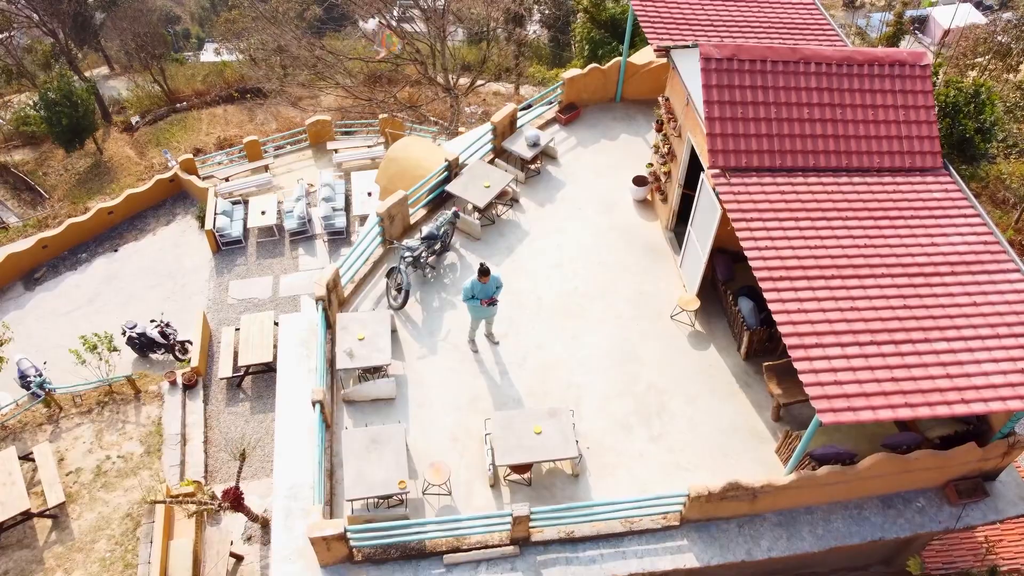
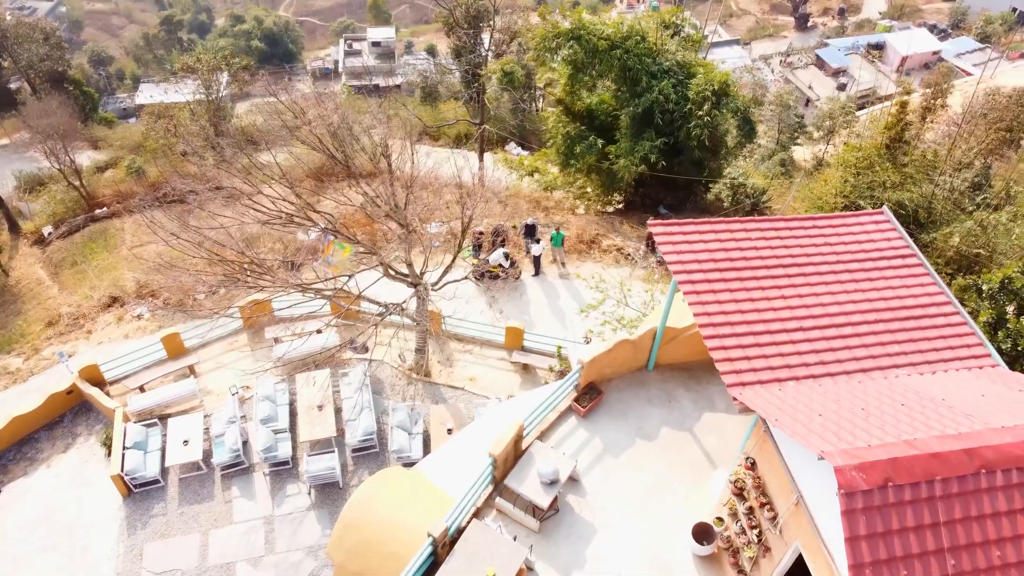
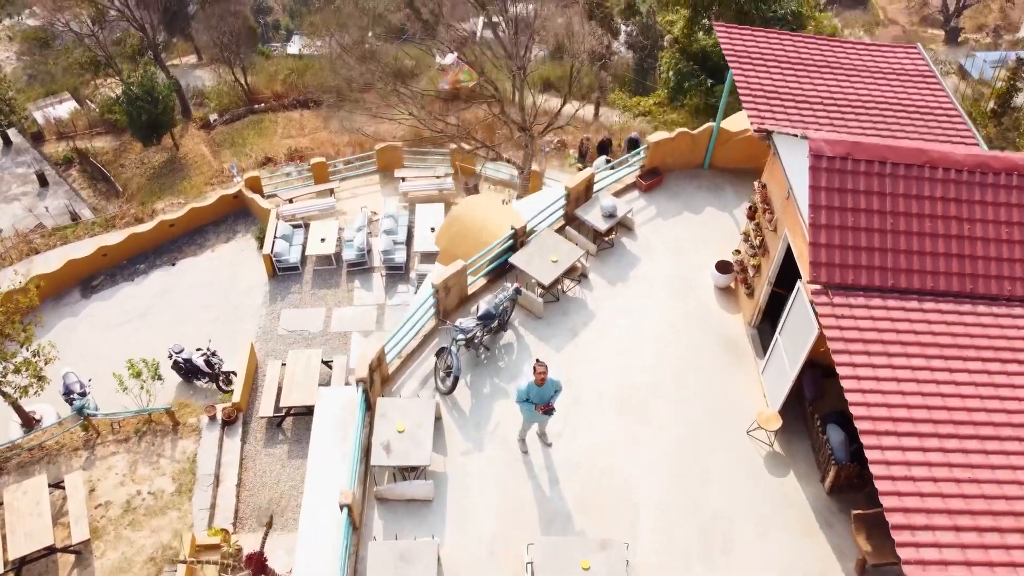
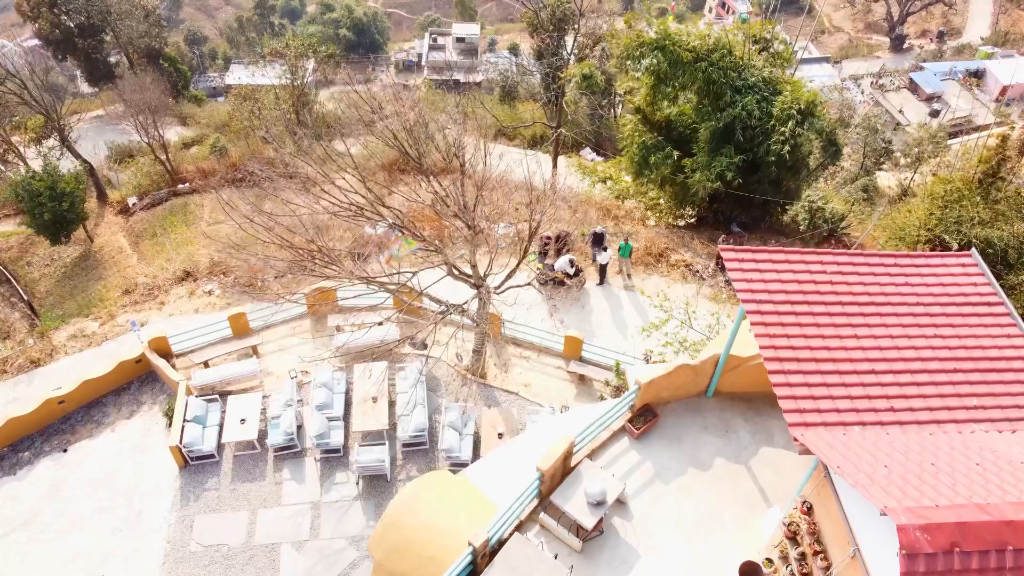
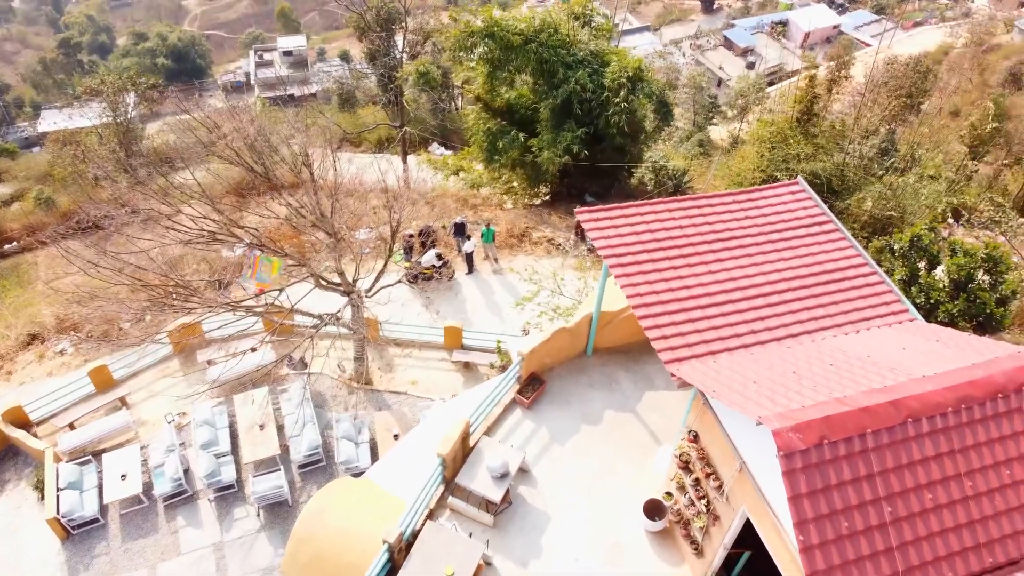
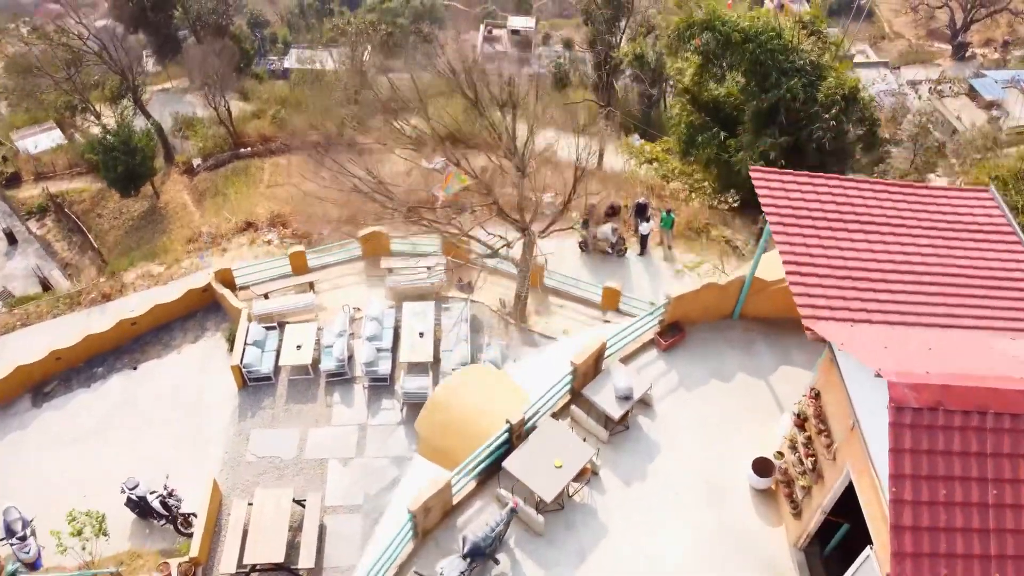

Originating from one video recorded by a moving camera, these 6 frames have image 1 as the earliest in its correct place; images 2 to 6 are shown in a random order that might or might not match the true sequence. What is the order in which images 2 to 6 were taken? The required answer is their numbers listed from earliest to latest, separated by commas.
3, 6, 4, 2, 5
